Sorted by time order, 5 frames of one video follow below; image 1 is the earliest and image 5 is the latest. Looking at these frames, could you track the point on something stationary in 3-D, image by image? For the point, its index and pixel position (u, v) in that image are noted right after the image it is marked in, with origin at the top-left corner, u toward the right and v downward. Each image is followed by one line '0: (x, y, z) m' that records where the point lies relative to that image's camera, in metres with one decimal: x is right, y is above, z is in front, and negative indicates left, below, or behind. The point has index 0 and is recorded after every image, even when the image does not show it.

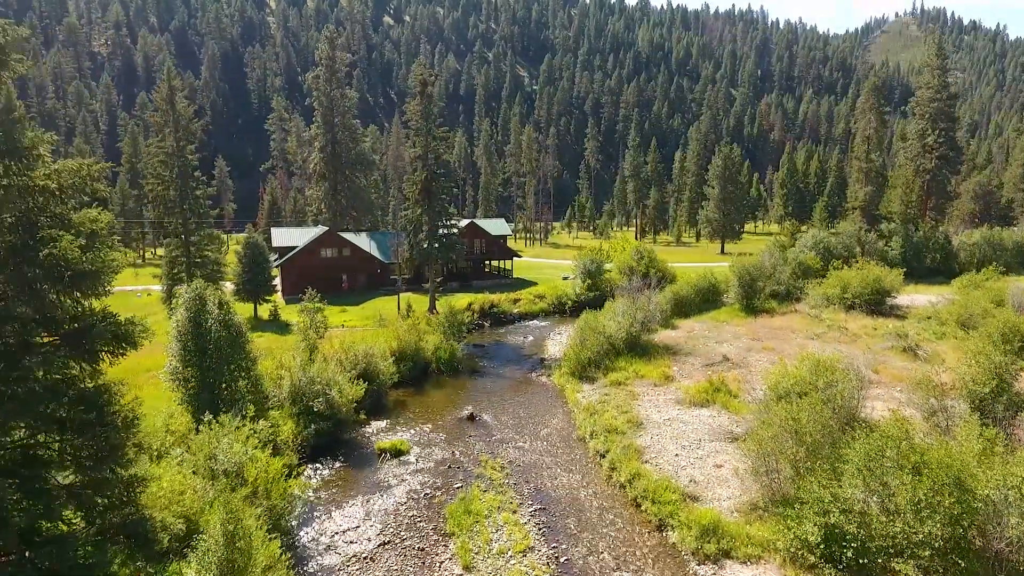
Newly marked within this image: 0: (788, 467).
0: (+7.7, -5.0, +17.9) m
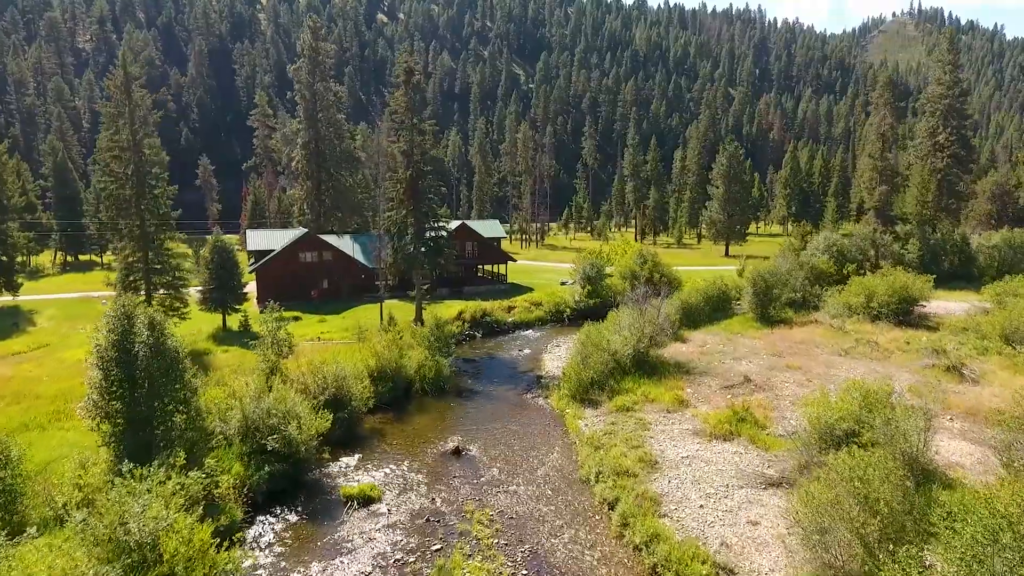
0: (+7.4, -5.5, +13.9) m
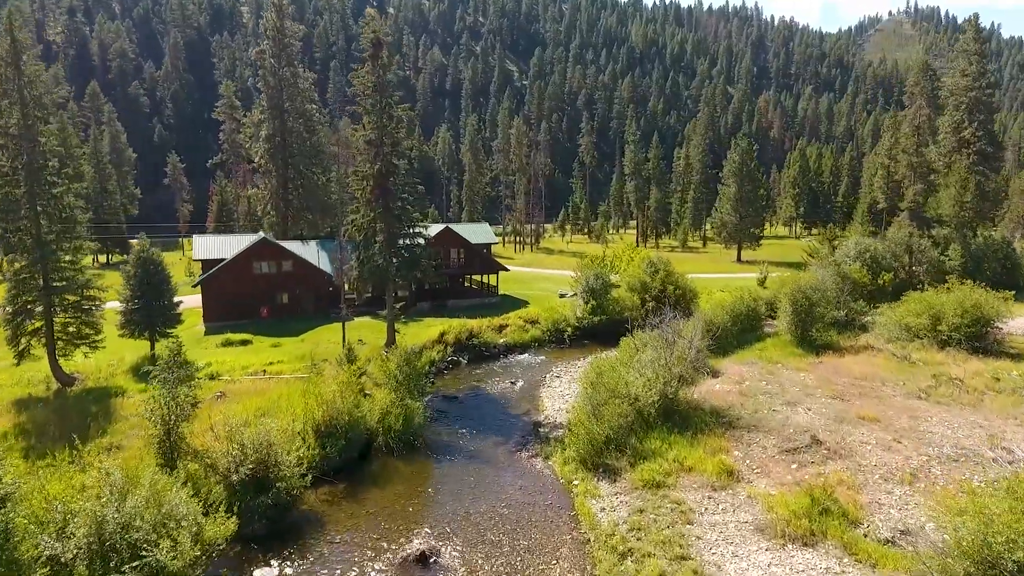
0: (+7.2, -6.5, +6.6) m
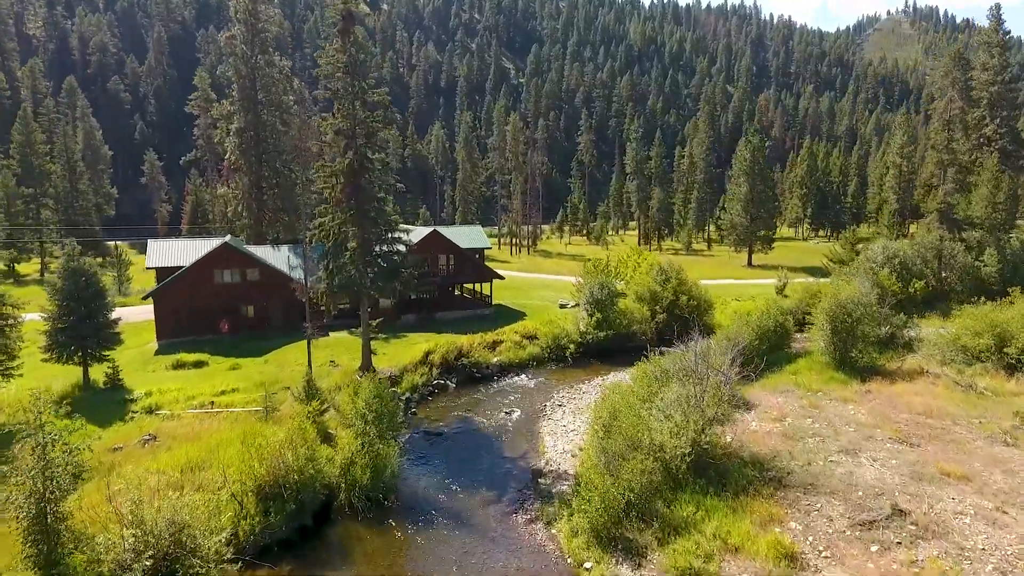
0: (+7.1, -7.2, +1.7) m
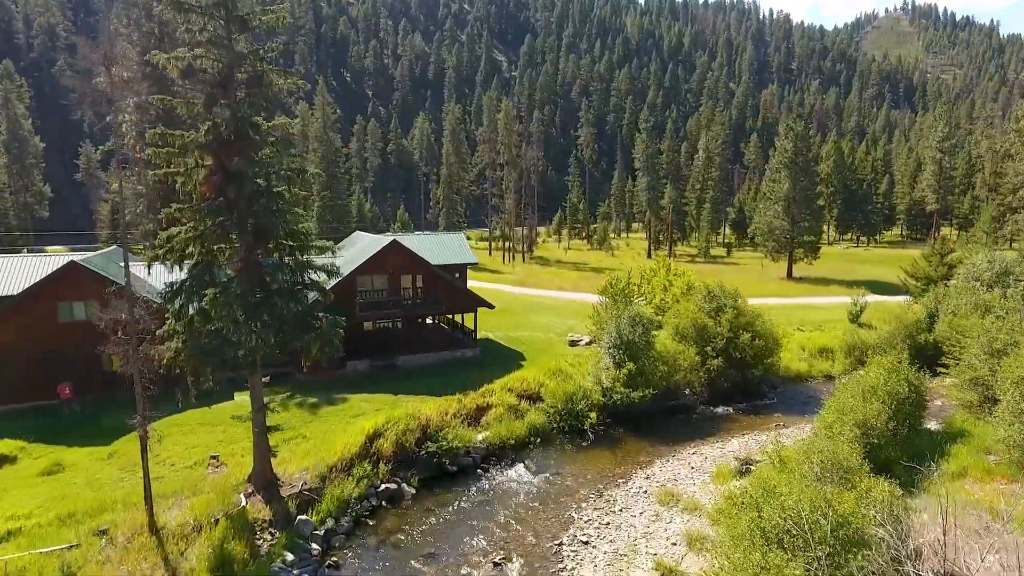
0: (+7.2, -8.8, -10.8) m
